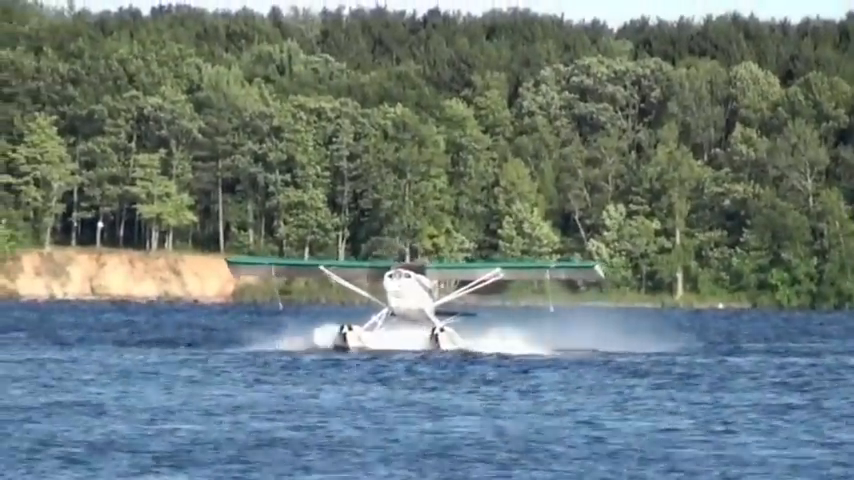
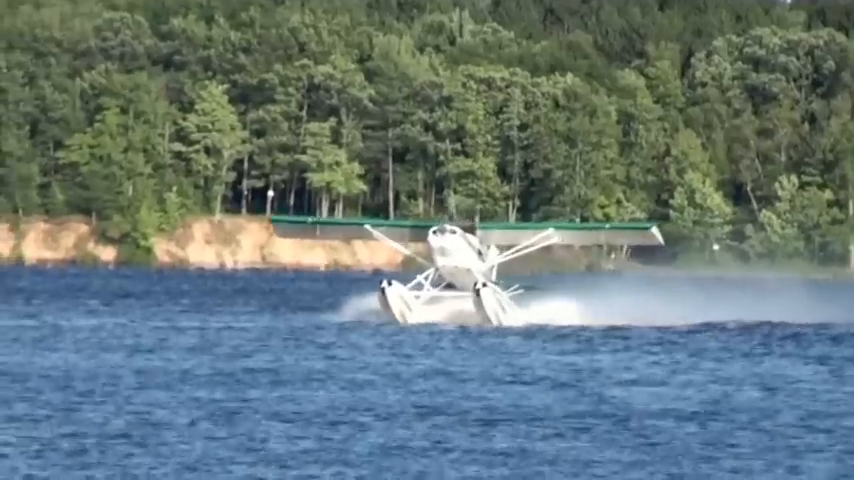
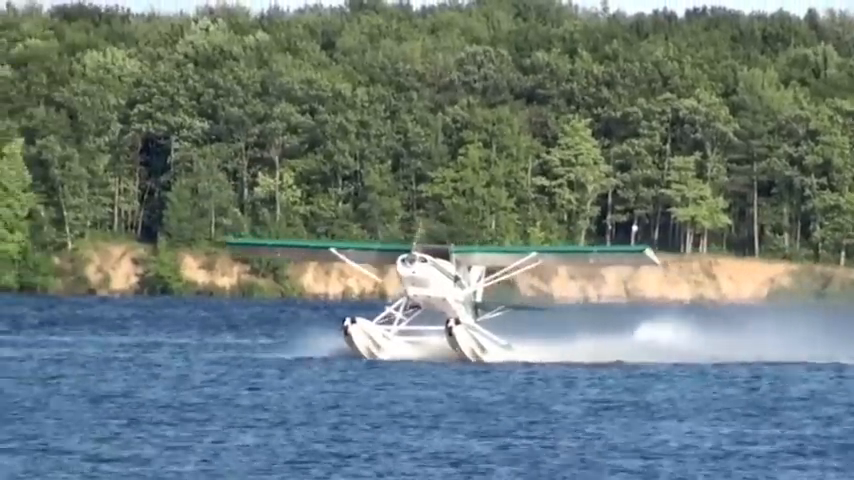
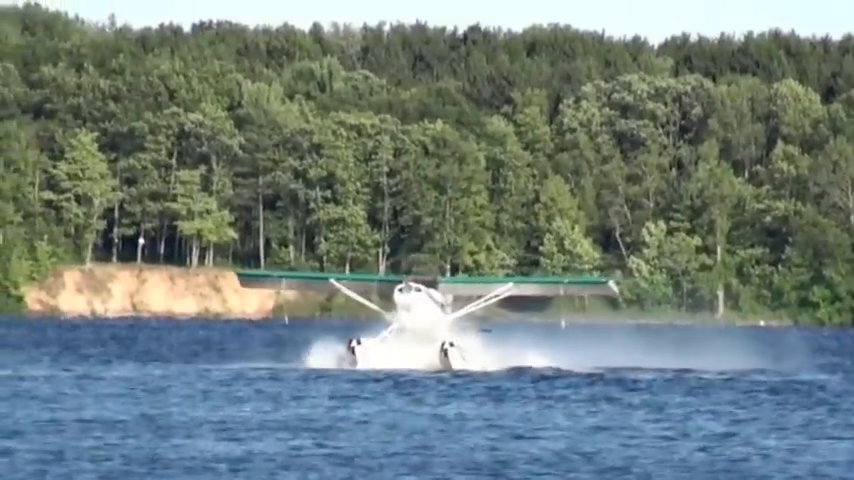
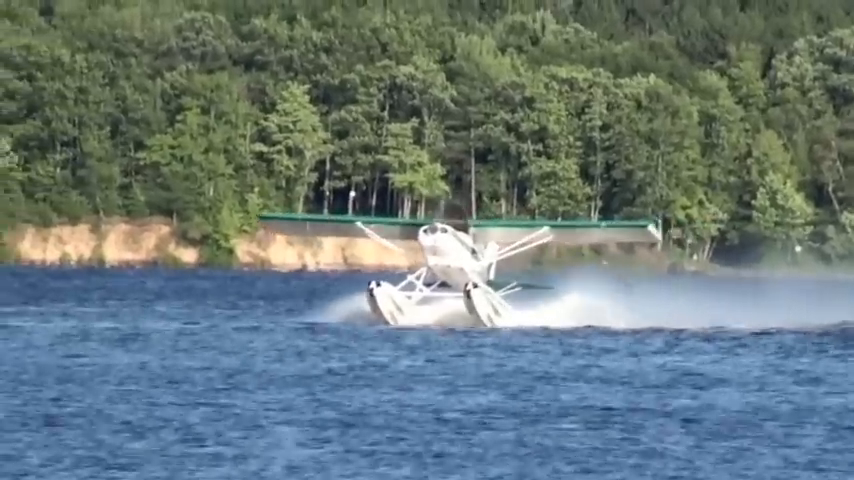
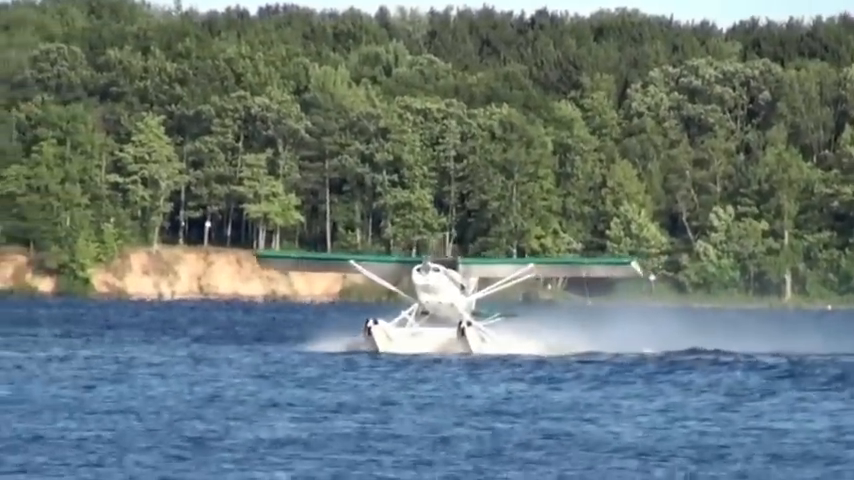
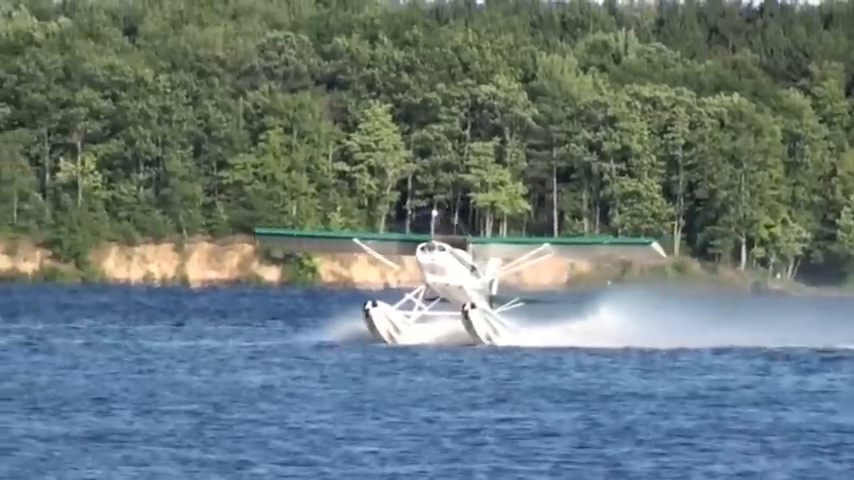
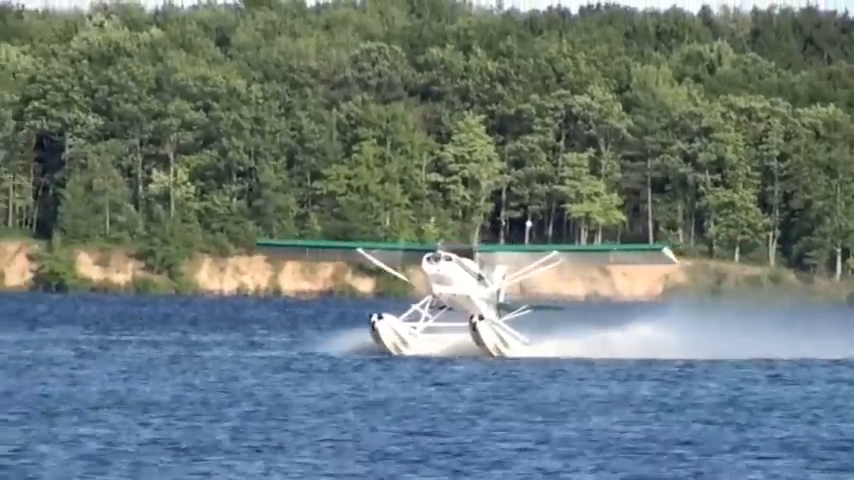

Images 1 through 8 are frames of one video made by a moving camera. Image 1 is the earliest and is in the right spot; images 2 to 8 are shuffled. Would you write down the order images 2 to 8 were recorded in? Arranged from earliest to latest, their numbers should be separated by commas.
4, 6, 2, 5, 7, 8, 3
